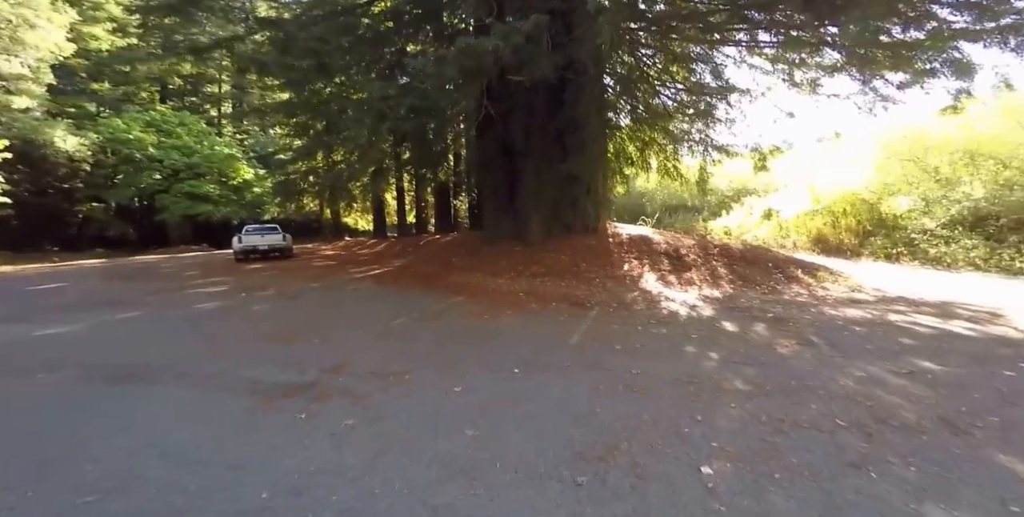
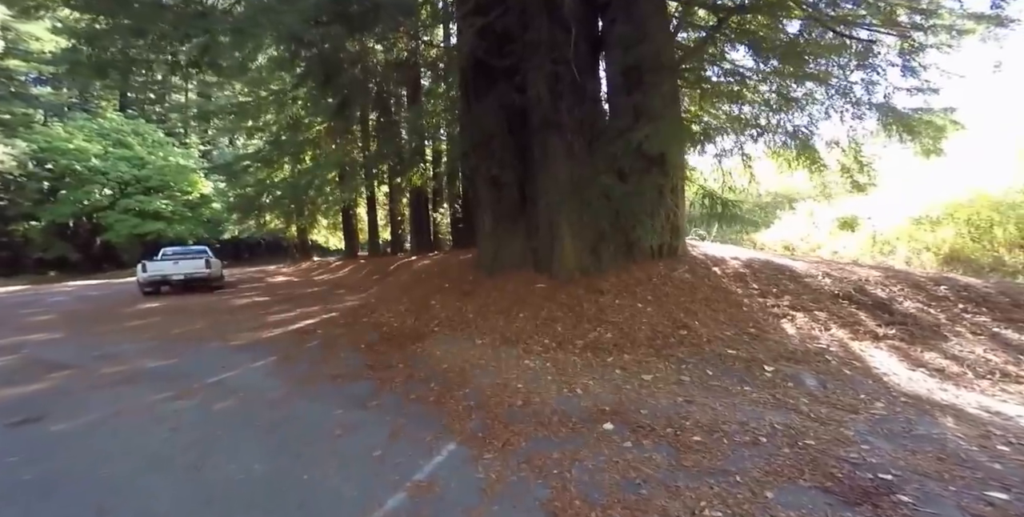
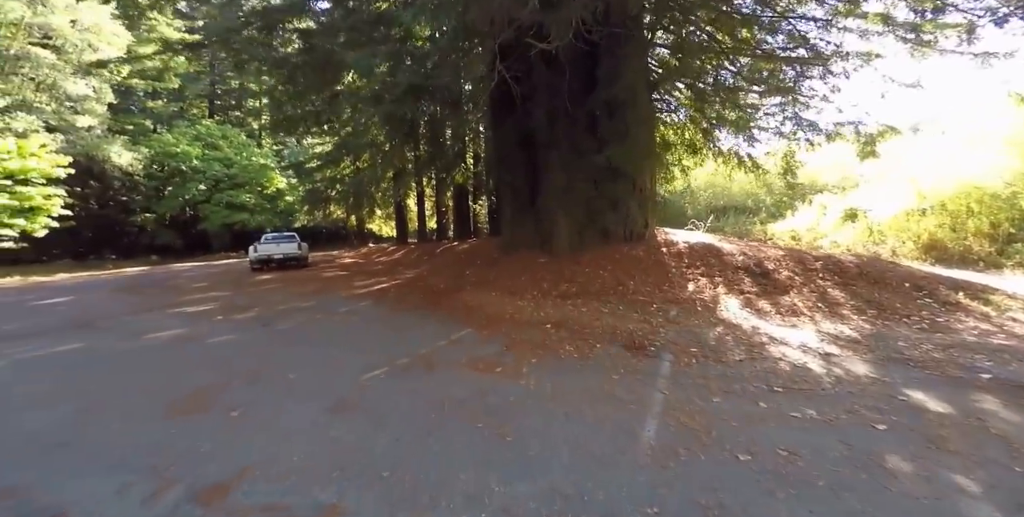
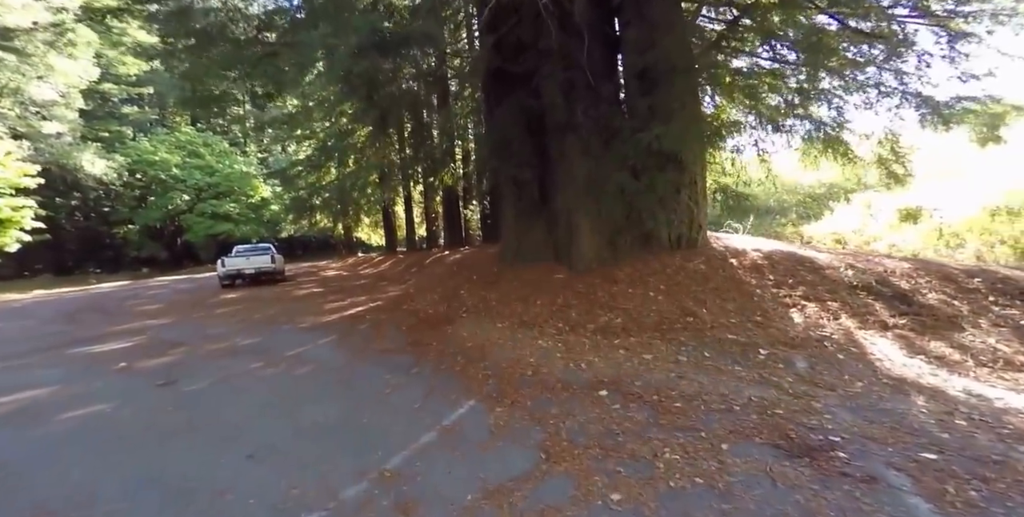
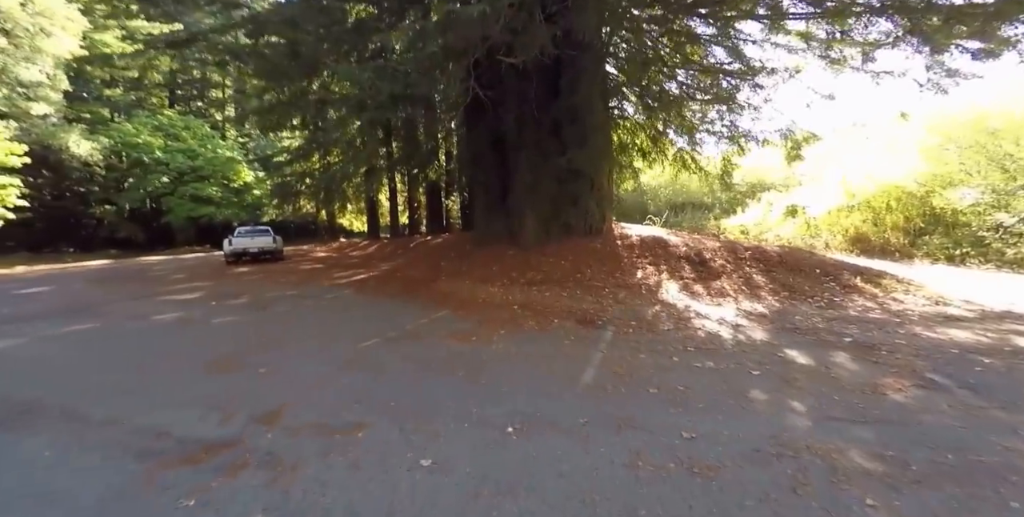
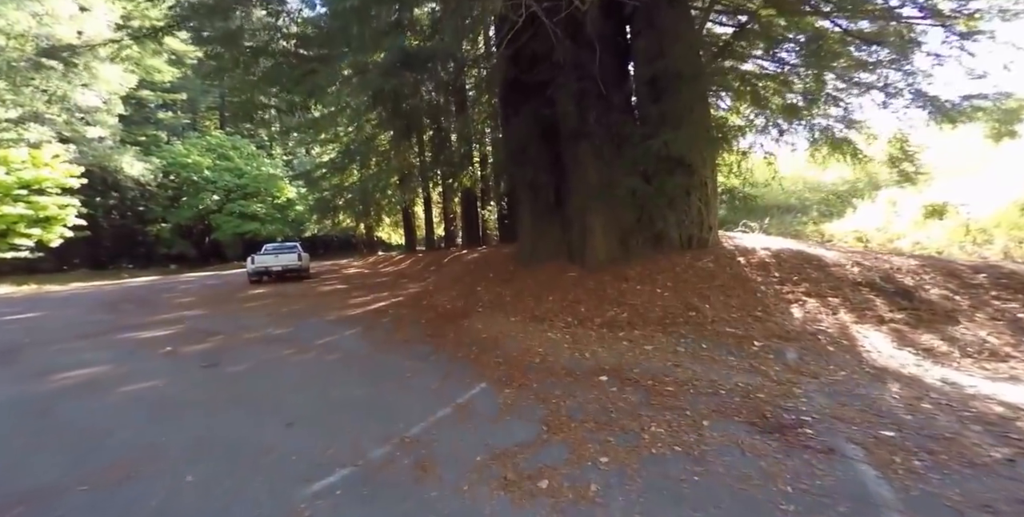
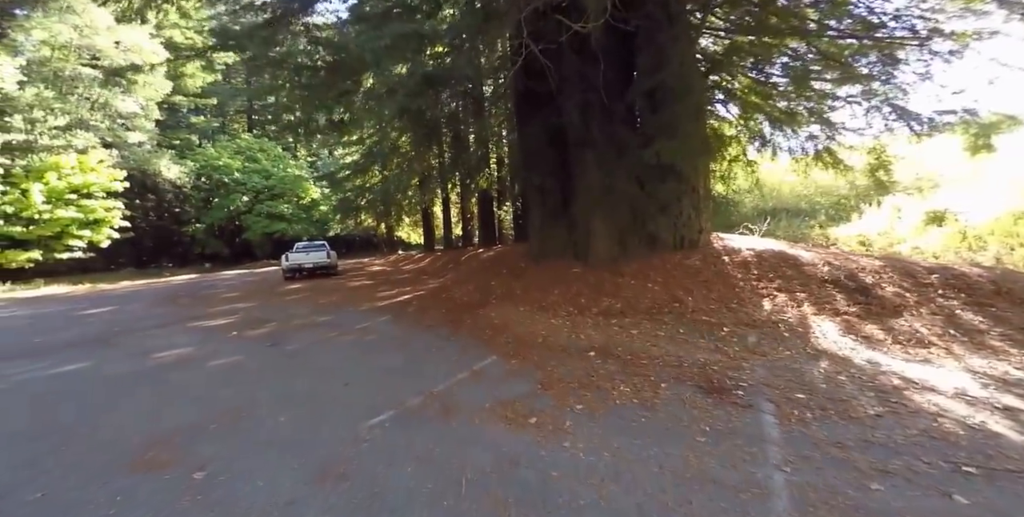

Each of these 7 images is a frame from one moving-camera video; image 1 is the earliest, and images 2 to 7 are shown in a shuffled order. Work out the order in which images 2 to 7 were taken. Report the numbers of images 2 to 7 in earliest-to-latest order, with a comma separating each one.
5, 3, 7, 6, 4, 2
